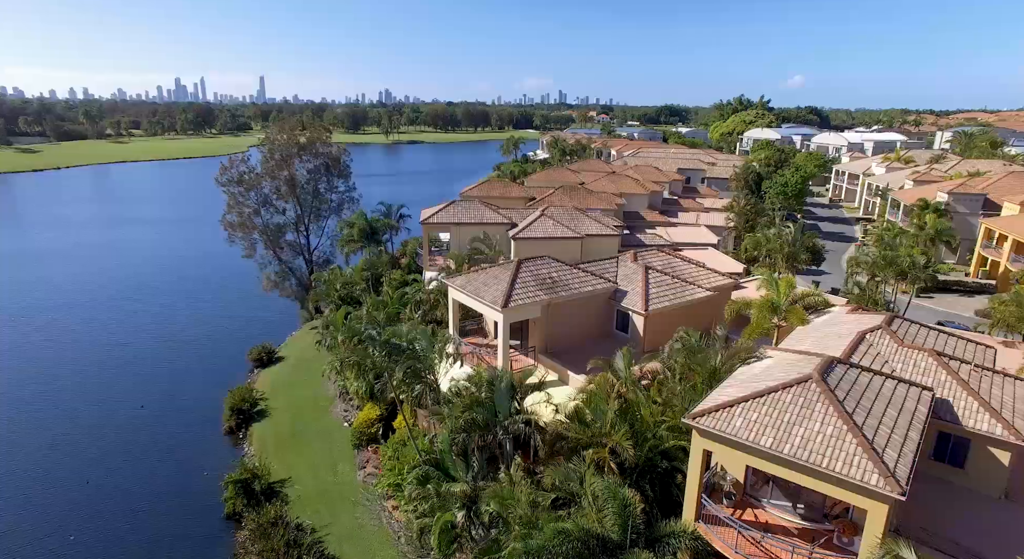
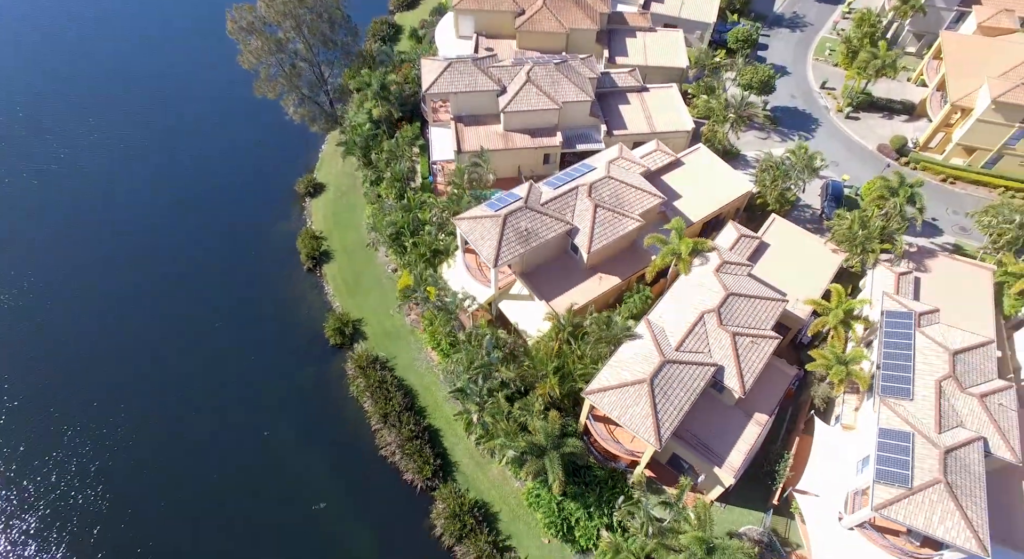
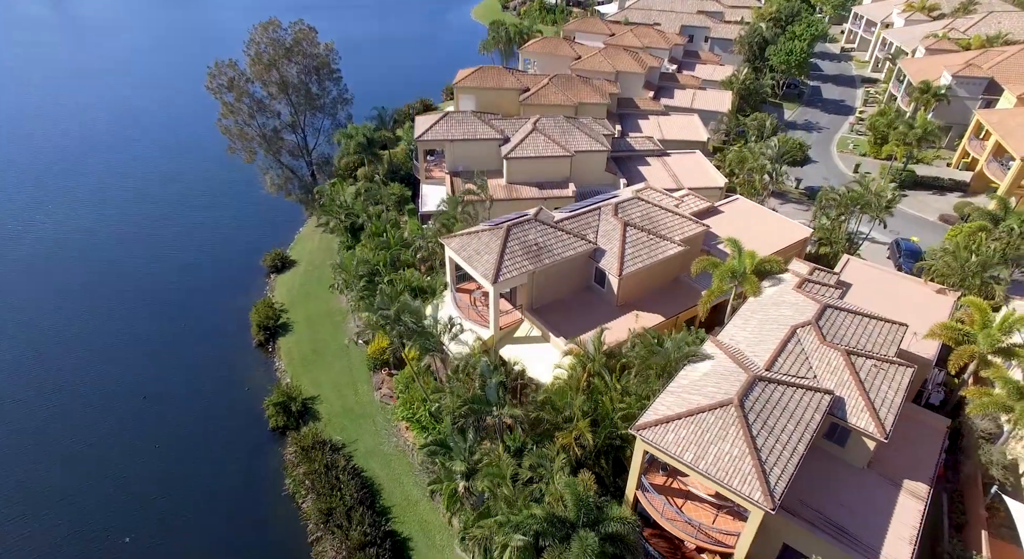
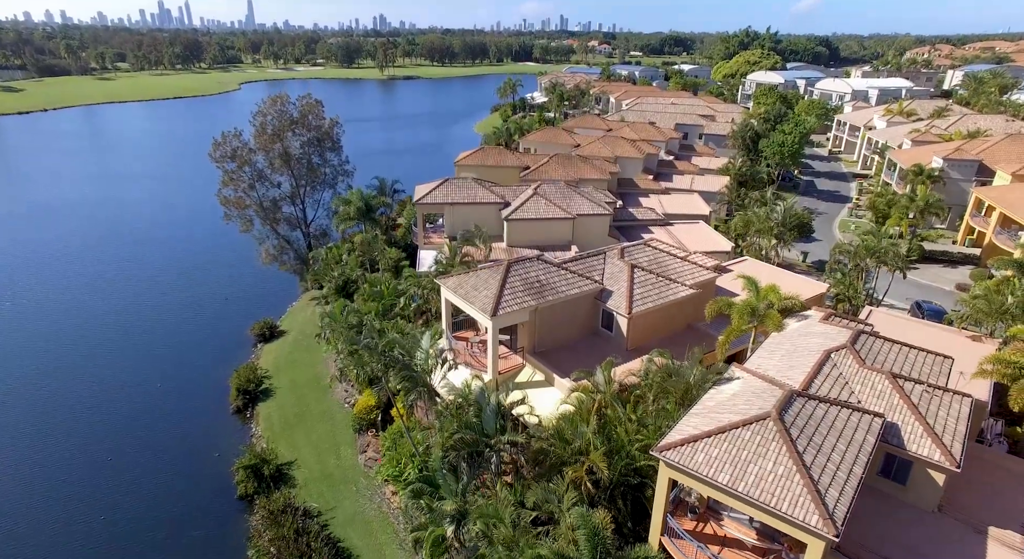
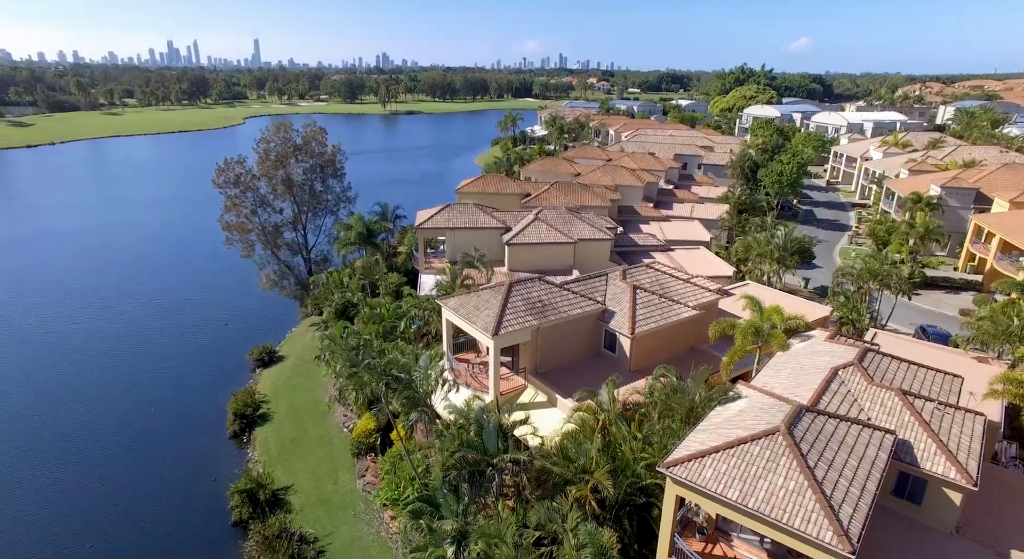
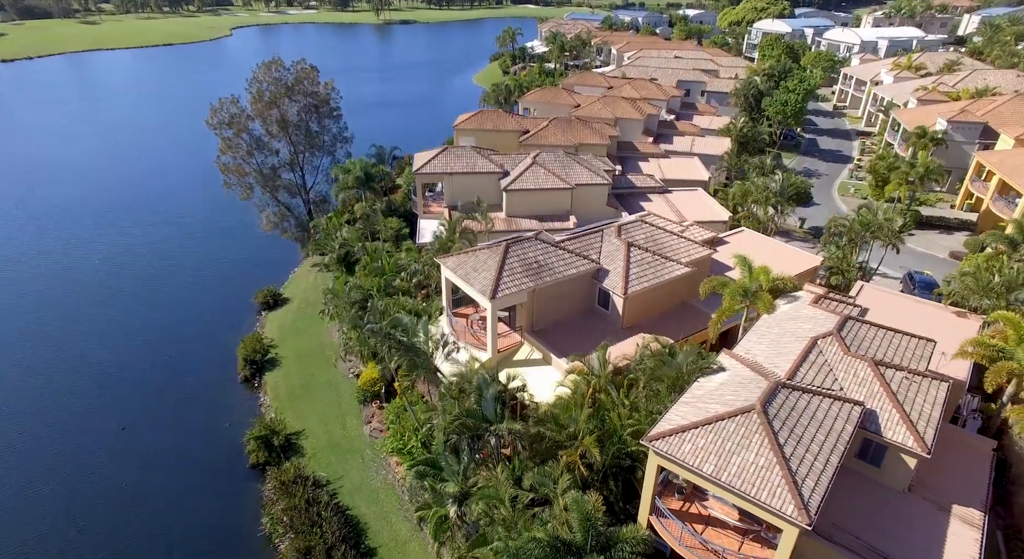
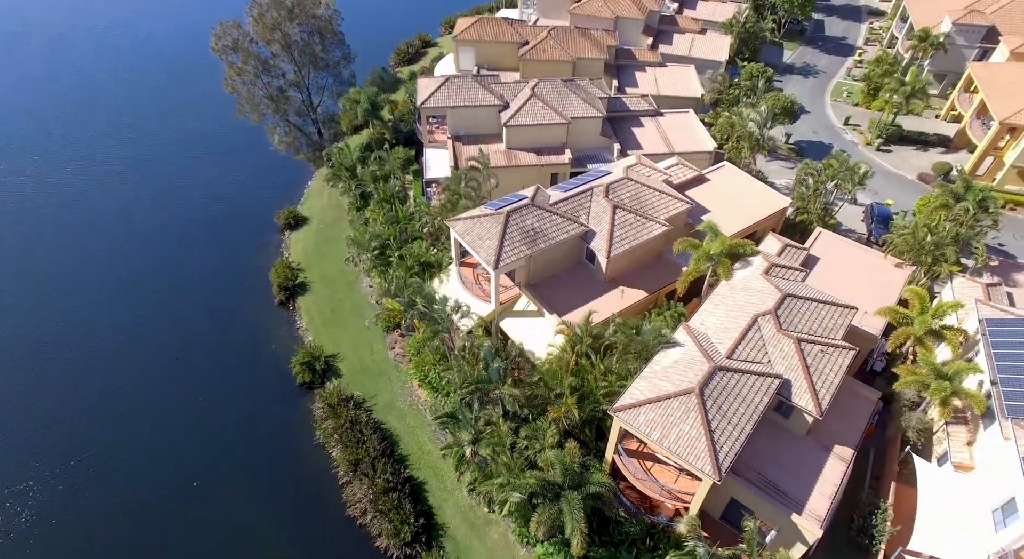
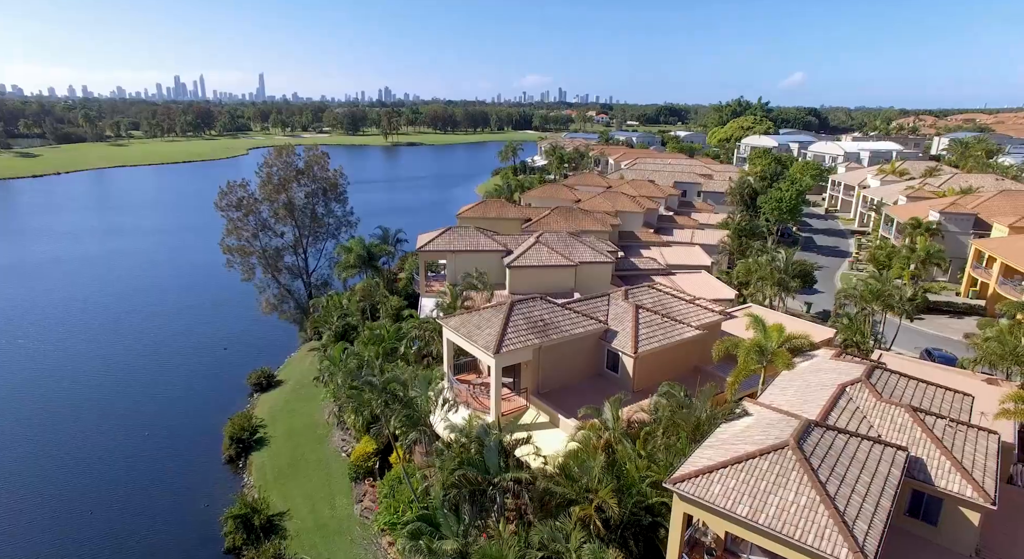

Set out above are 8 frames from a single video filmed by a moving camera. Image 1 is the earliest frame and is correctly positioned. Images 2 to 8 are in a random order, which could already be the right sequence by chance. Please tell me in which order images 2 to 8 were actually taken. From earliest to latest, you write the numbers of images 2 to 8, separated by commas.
8, 5, 4, 6, 3, 7, 2
